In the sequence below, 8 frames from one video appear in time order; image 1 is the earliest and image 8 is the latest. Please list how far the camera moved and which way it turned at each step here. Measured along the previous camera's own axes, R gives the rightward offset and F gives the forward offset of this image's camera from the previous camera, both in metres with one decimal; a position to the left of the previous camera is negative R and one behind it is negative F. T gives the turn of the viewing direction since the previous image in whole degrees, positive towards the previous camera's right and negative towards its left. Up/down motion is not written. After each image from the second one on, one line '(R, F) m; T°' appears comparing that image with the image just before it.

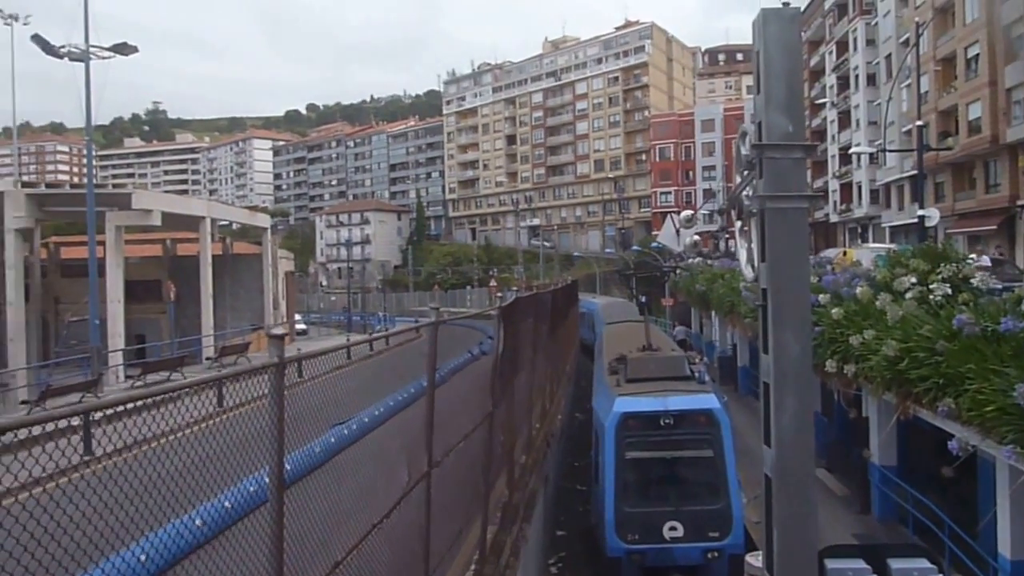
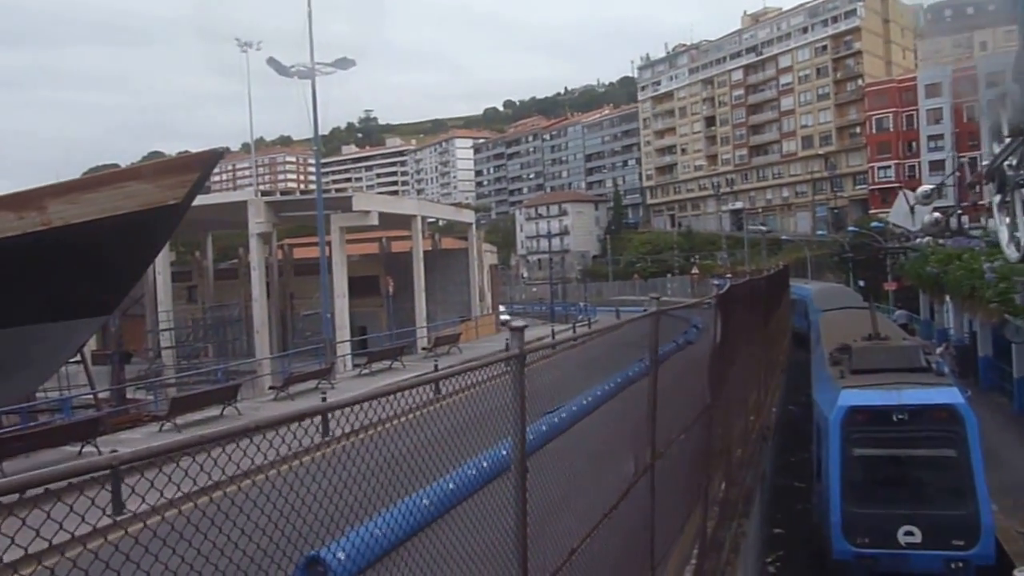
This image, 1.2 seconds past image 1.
(-0.6, 0.0) m; -13°
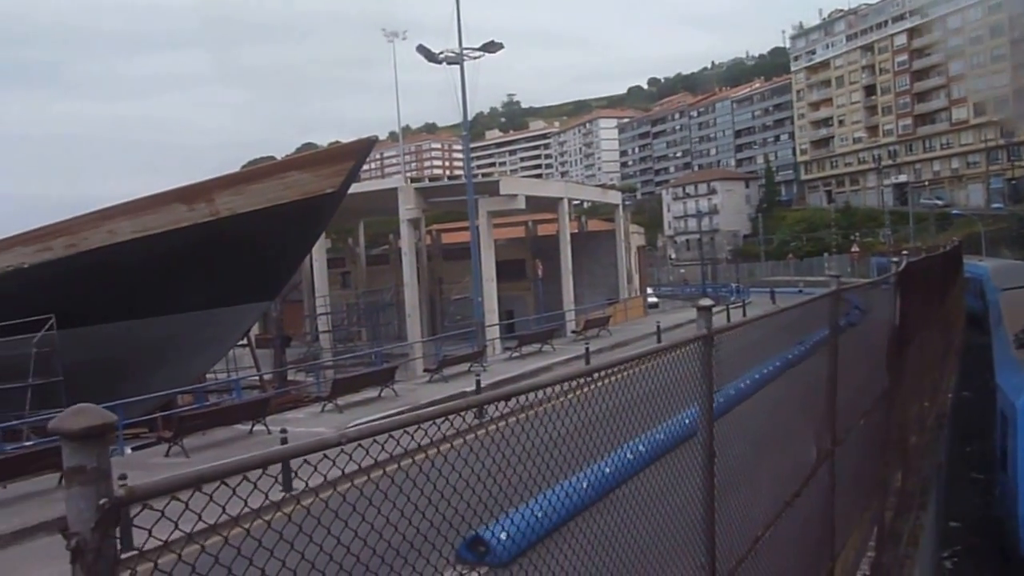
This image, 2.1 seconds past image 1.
(-1.1, +0.1) m; -7°
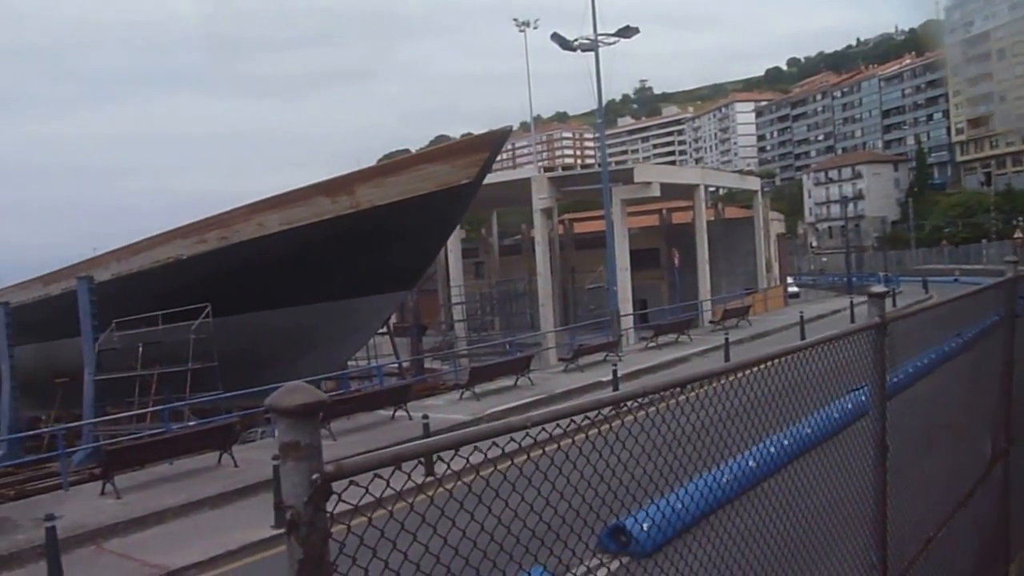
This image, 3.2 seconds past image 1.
(-0.9, 0.0) m; -6°
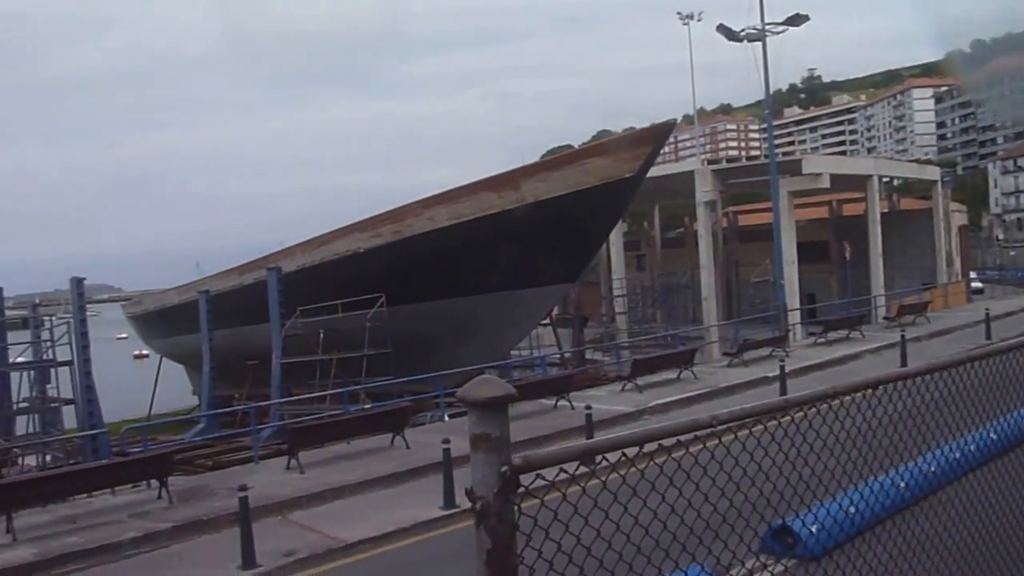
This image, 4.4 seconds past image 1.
(-1.1, -0.2) m; -8°
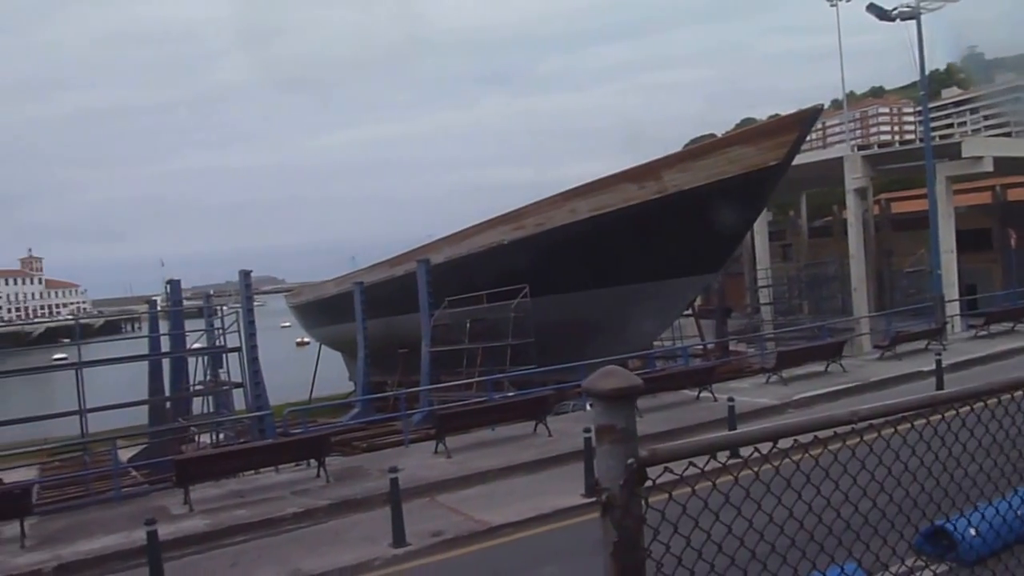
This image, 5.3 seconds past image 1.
(-0.8, -0.2) m; -7°
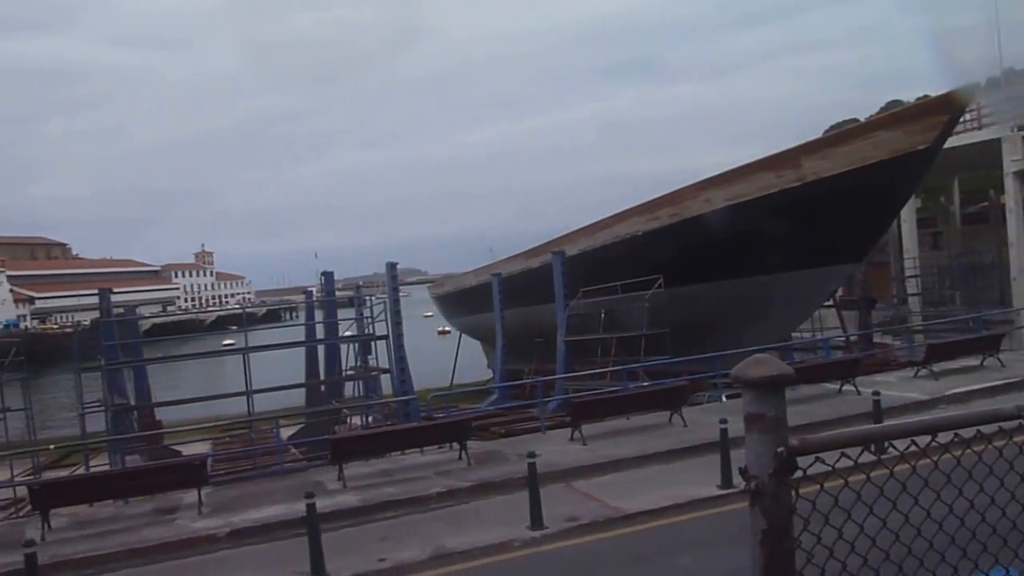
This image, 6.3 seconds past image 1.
(-0.5, -0.4) m; -8°
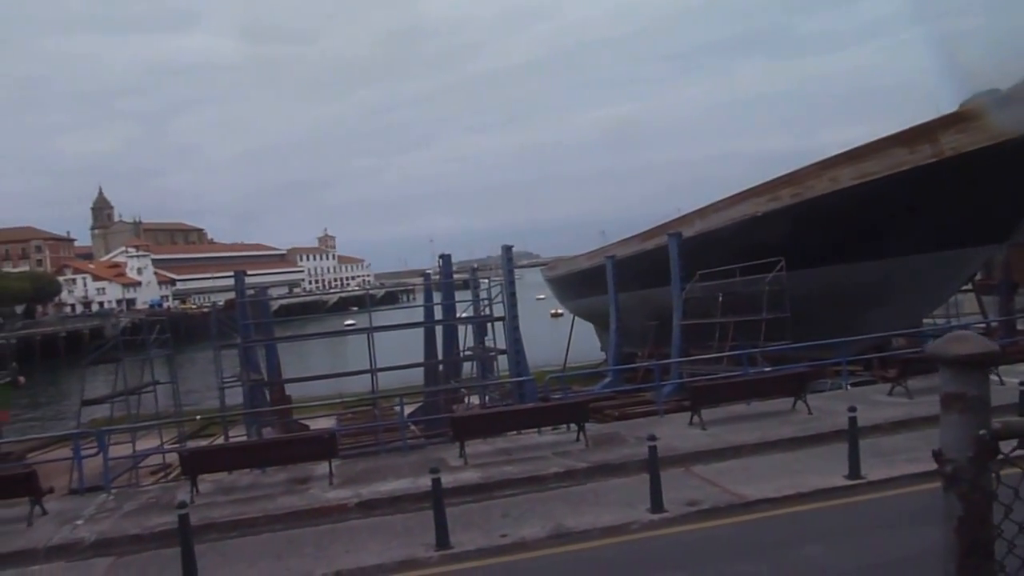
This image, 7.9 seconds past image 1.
(-0.5, -0.1) m; -7°
